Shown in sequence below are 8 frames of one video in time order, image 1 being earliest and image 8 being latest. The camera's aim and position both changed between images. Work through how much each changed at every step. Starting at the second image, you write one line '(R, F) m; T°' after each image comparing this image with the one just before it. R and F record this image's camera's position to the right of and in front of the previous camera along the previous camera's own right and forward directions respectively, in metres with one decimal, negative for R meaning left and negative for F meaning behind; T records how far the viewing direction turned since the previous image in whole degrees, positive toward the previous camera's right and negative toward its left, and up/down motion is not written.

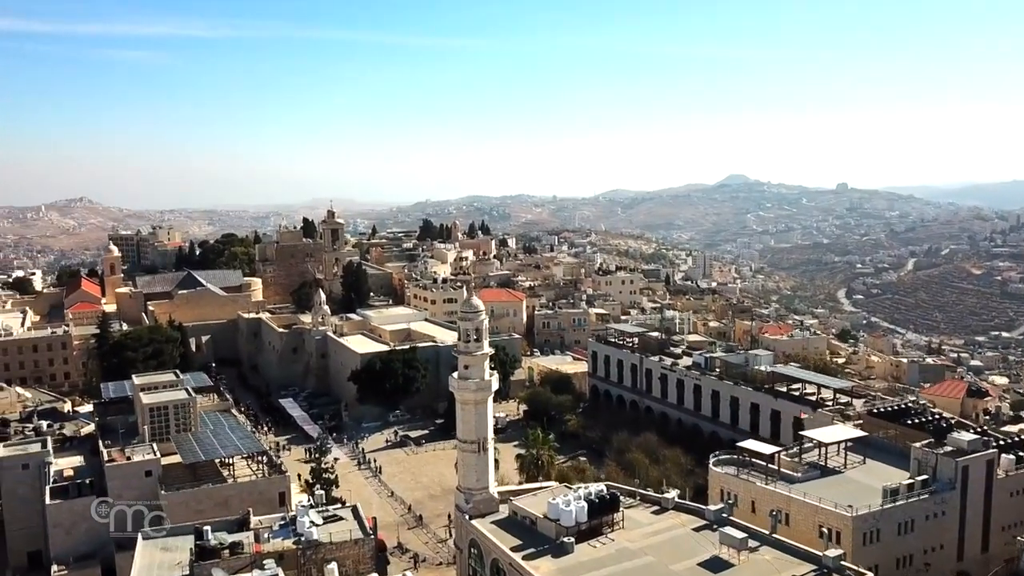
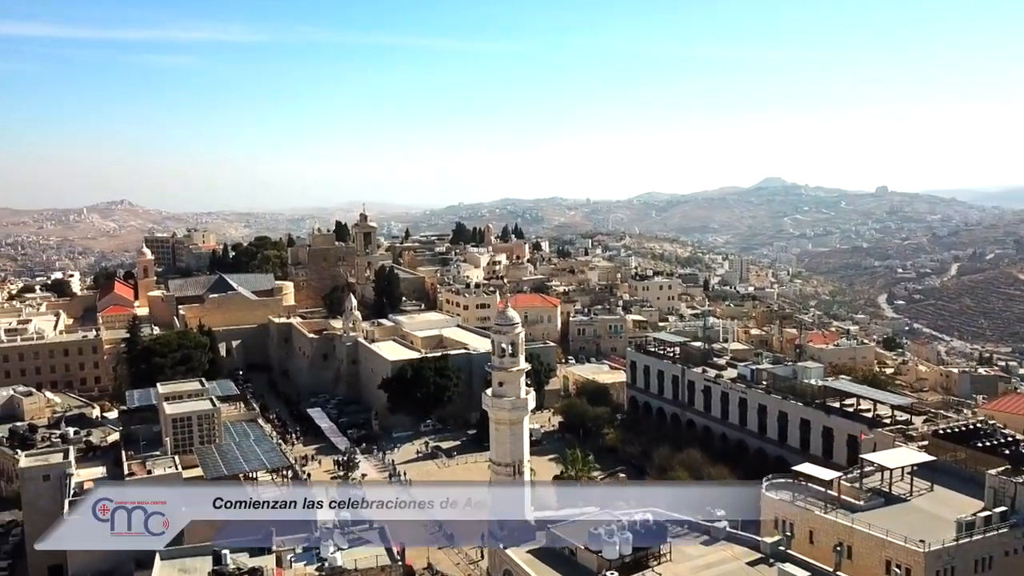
(-0.1, +1.2) m; -2°
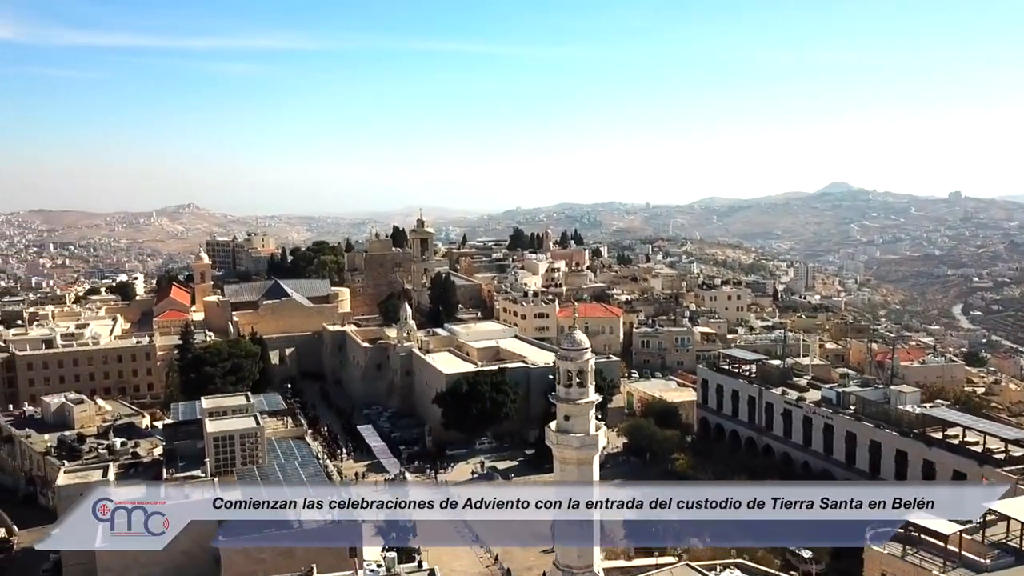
(-0.2, +1.9) m; -4°
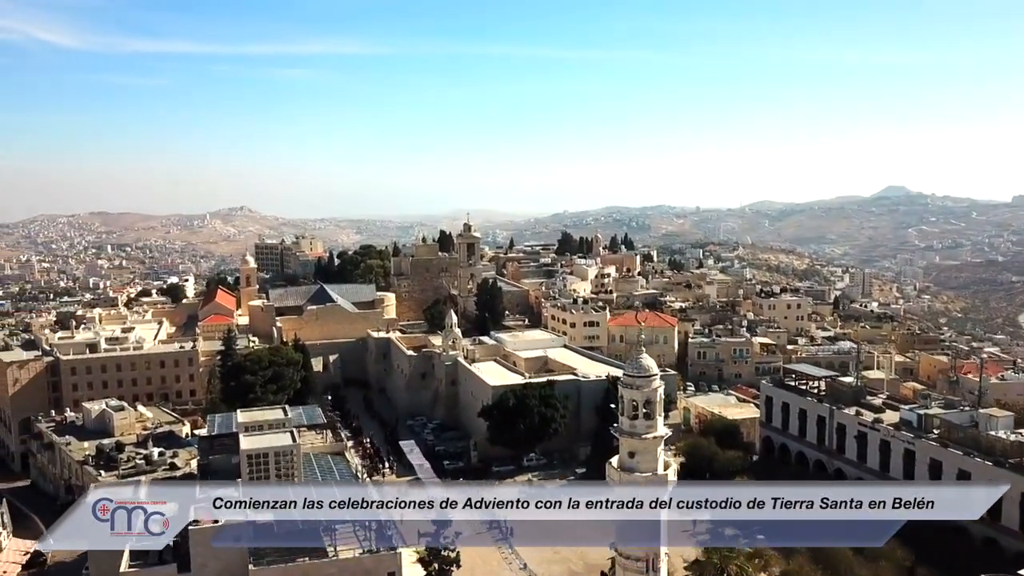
(-0.1, +1.6) m; -3°
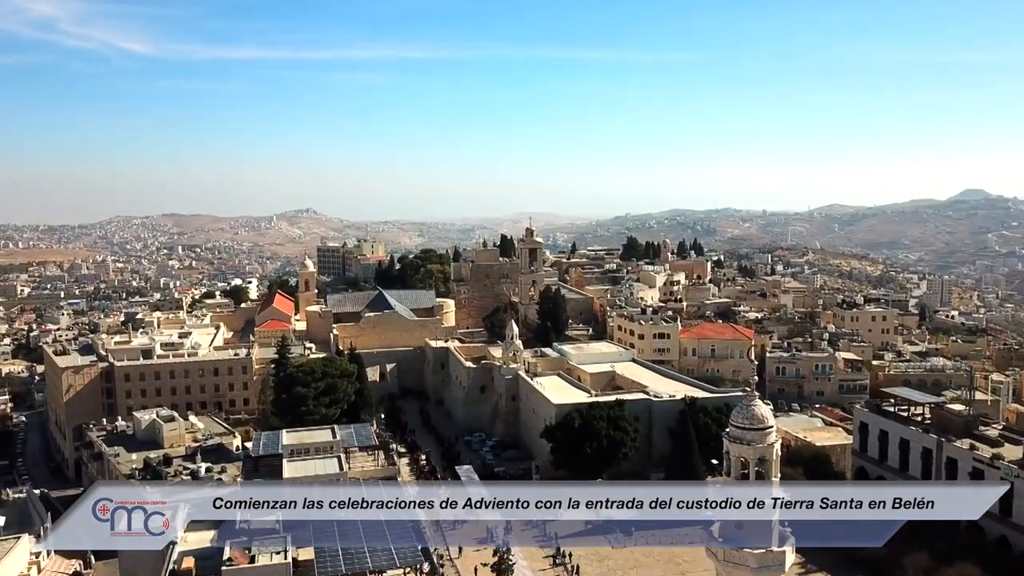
(-0.2, +2.2) m; -4°
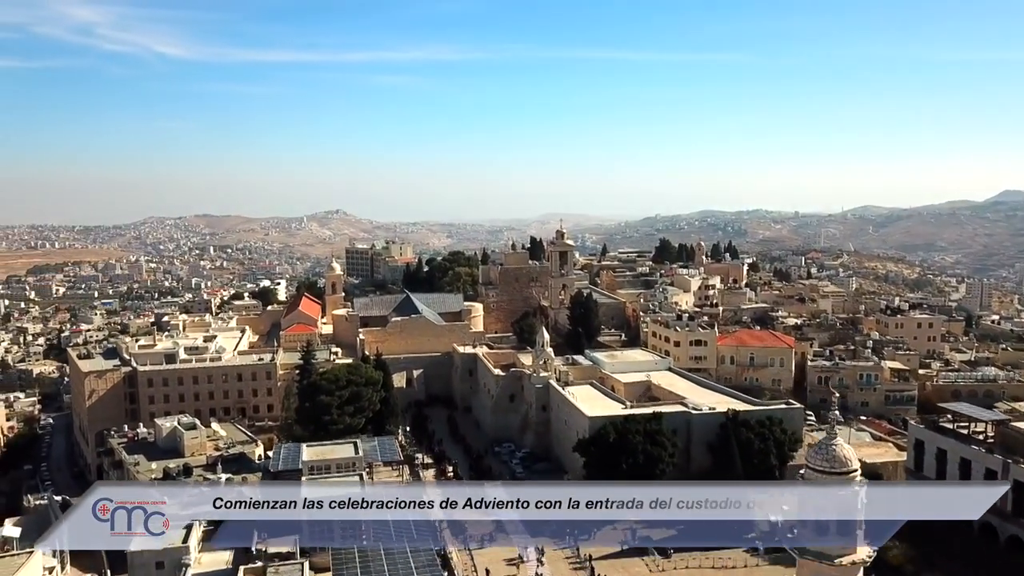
(-0.1, +1.3) m; -2°
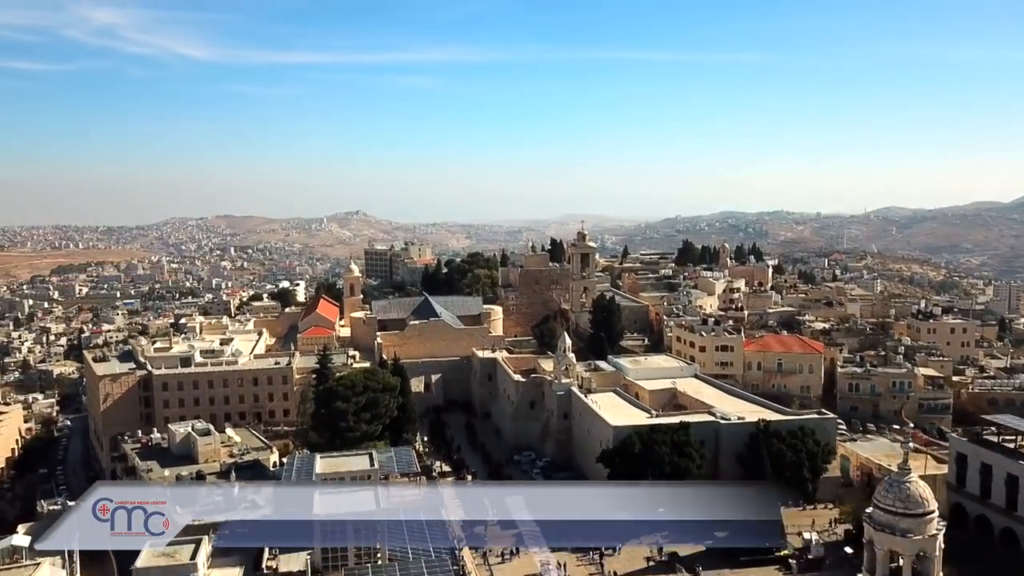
(-0.1, +0.9) m; -1°
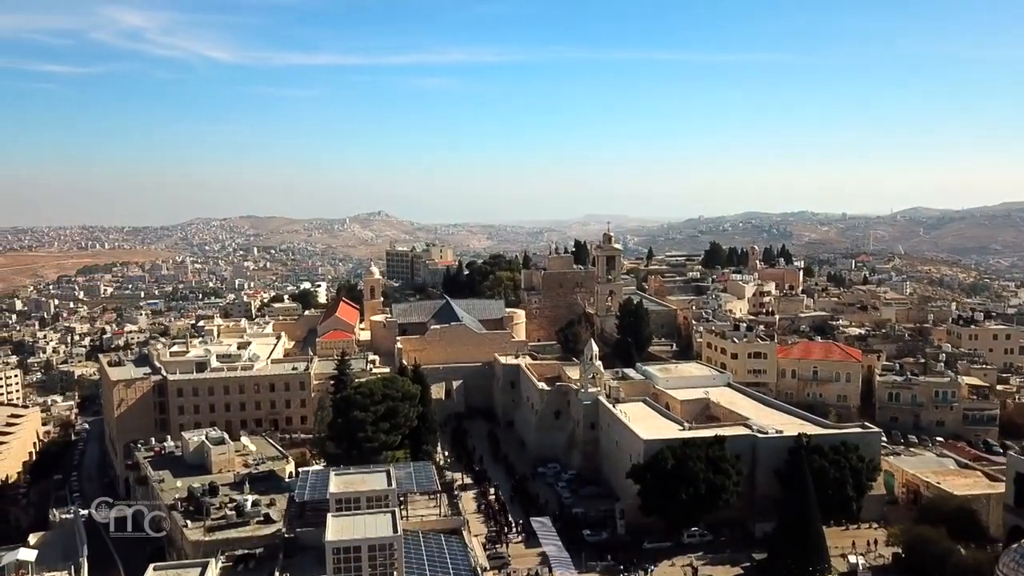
(-0.1, +1.3) m; -1°
